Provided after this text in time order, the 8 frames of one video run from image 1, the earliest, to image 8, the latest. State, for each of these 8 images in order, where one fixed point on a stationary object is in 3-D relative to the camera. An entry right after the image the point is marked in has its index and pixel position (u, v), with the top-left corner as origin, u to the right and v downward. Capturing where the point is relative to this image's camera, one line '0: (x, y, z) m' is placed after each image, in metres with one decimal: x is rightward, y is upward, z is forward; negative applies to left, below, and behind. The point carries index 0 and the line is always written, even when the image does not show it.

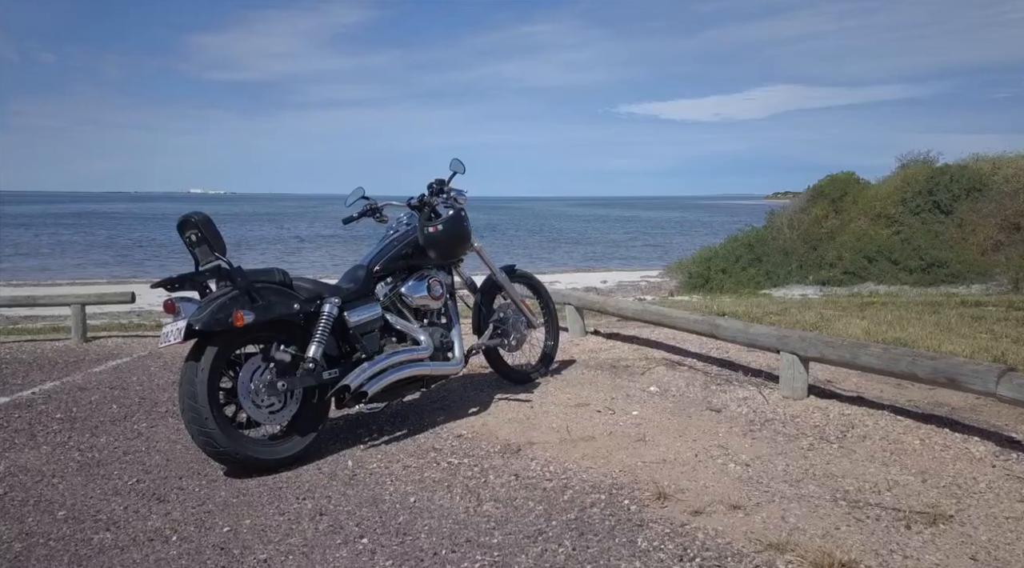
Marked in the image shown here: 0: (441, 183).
0: (-0.4, +0.6, +4.5) m
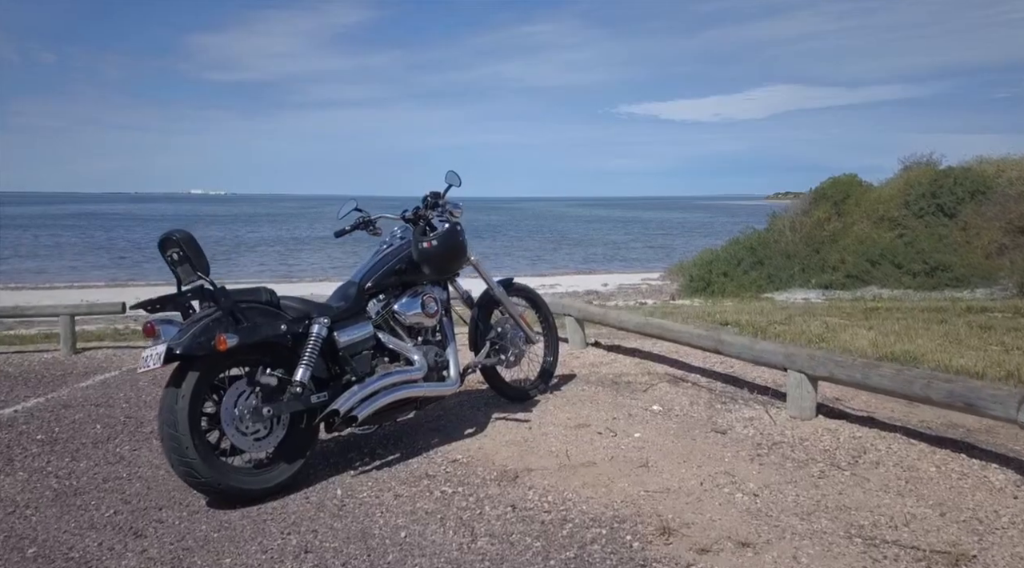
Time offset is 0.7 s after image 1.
0: (-0.4, +0.5, +4.3) m
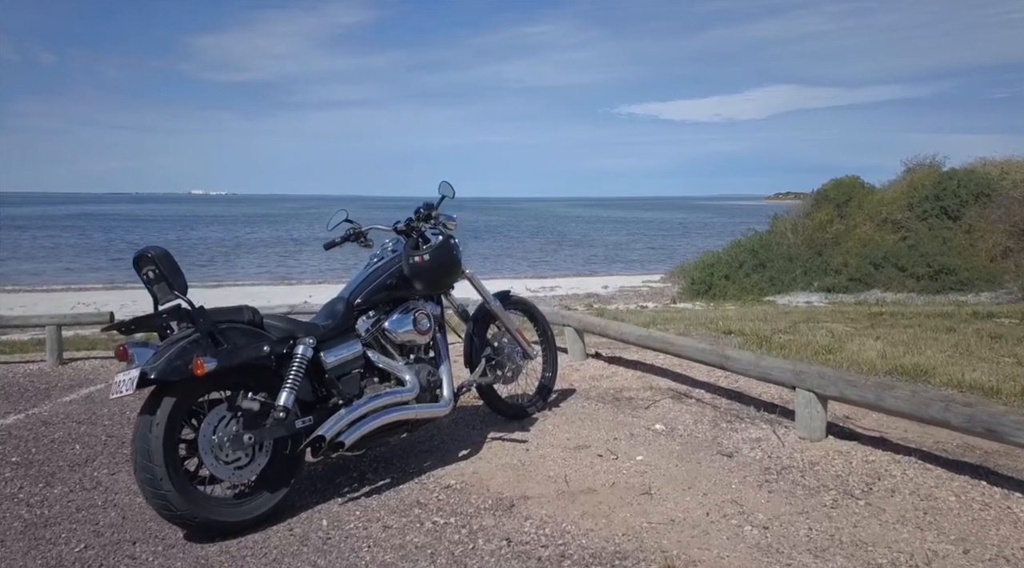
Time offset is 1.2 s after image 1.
0: (-0.5, +0.4, +4.1) m
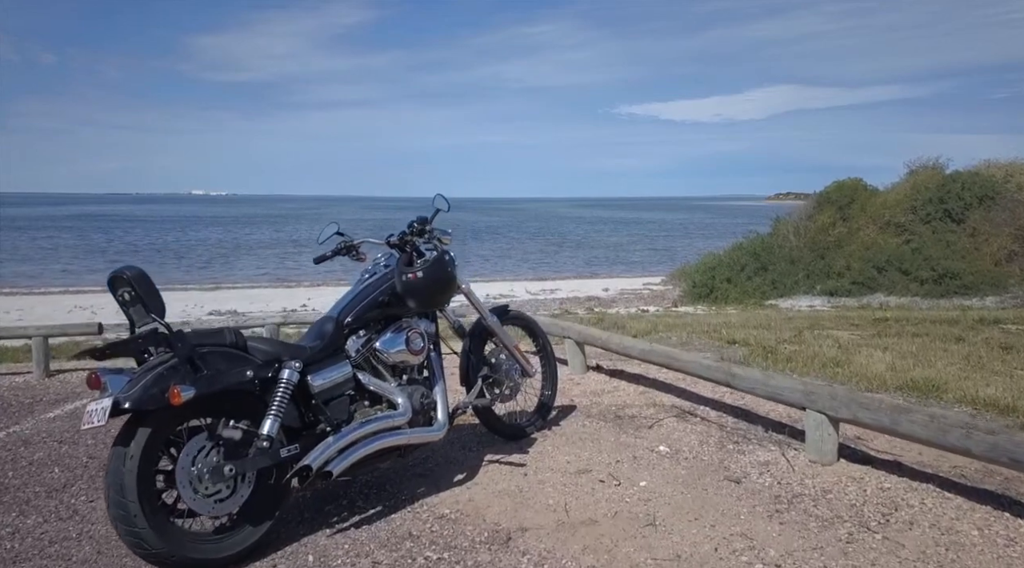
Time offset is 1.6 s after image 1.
0: (-0.5, +0.3, +4.0) m
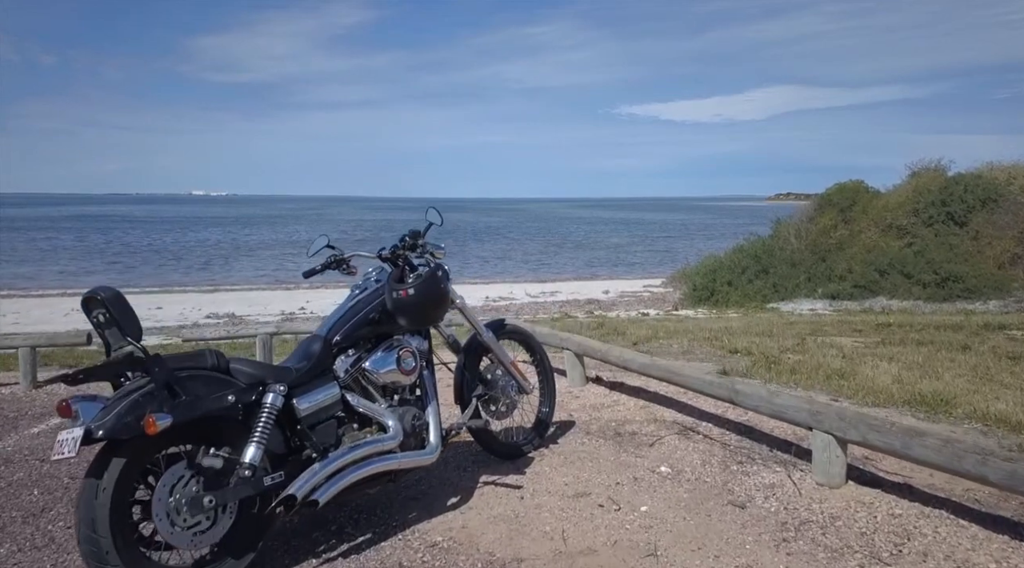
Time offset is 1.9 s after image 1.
0: (-0.5, +0.3, +3.8) m
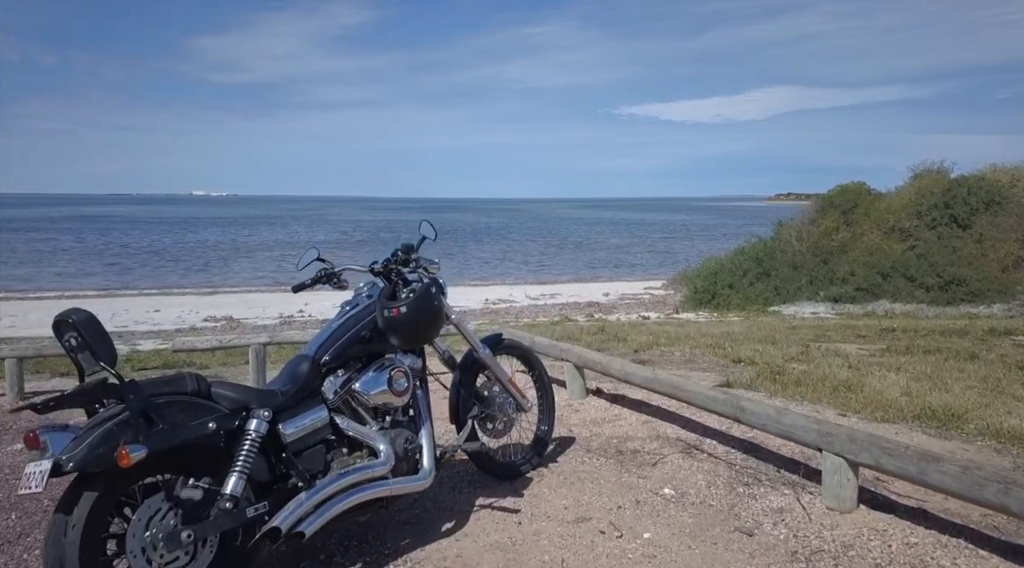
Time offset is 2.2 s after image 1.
0: (-0.5, +0.2, +3.7) m
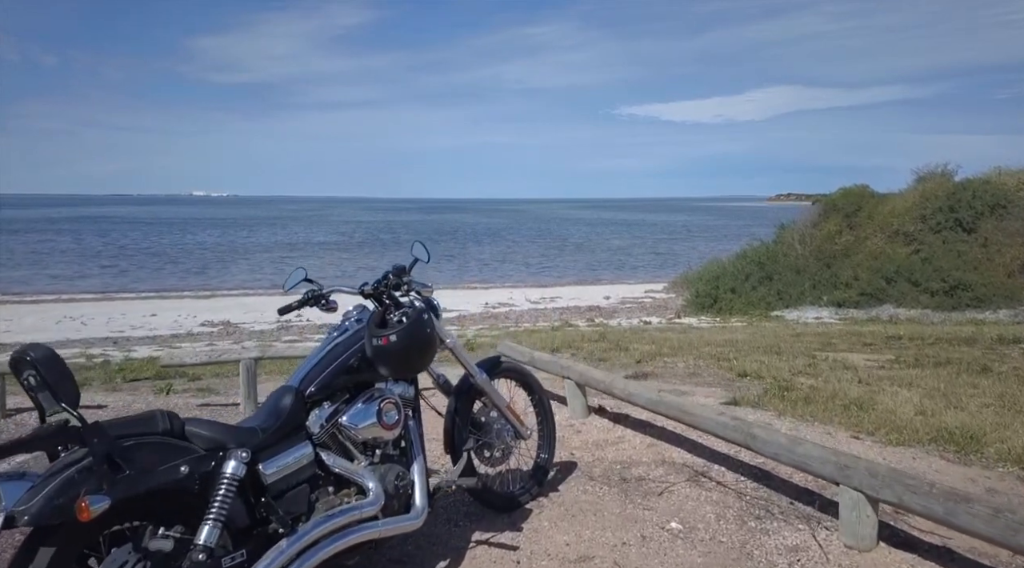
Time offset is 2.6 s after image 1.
0: (-0.5, +0.1, +3.4) m
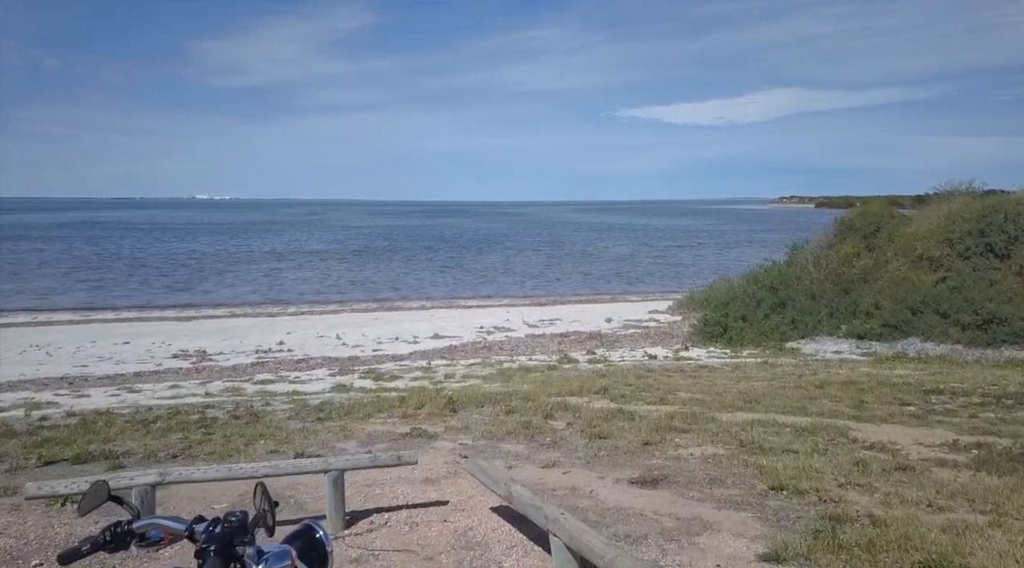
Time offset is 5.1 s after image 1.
0: (-0.7, -0.6, +2.0) m
